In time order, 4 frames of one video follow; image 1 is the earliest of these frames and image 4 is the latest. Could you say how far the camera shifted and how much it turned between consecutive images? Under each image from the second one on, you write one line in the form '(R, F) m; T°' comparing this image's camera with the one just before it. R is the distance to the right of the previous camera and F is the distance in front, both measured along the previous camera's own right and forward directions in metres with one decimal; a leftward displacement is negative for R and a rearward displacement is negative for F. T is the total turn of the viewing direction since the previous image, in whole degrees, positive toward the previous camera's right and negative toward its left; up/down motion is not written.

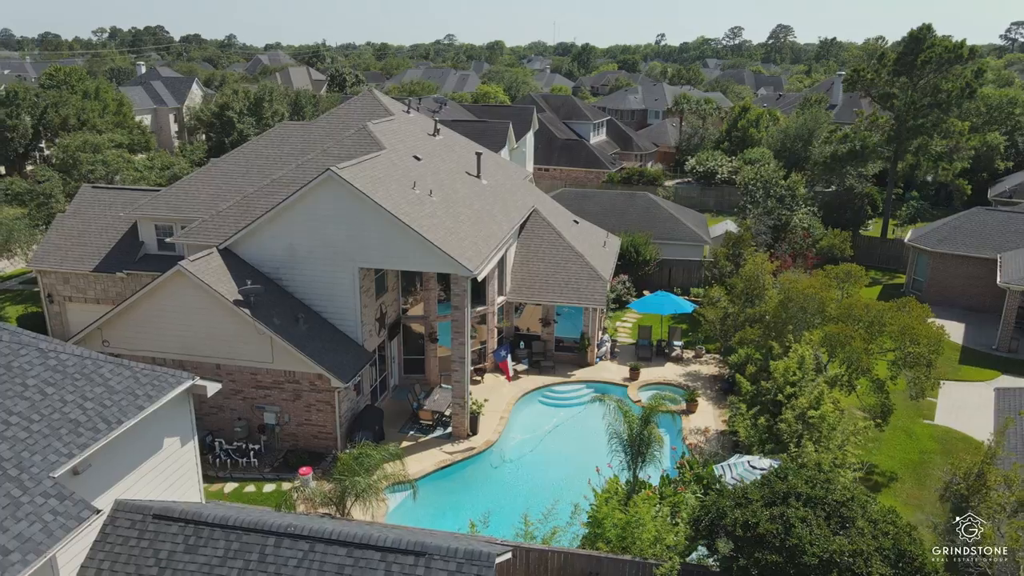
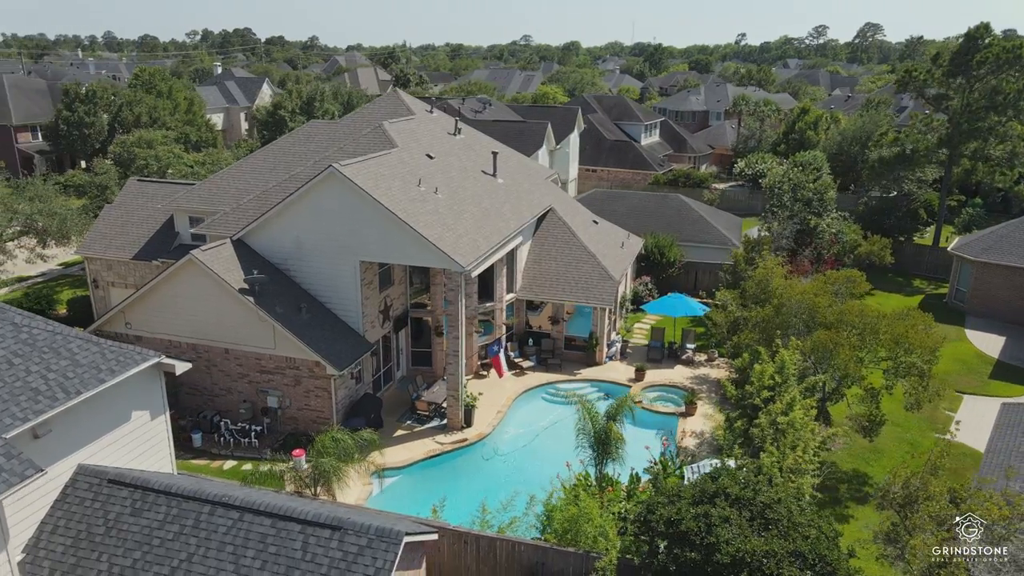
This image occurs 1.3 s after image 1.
(+2.3, -0.3) m; -6°
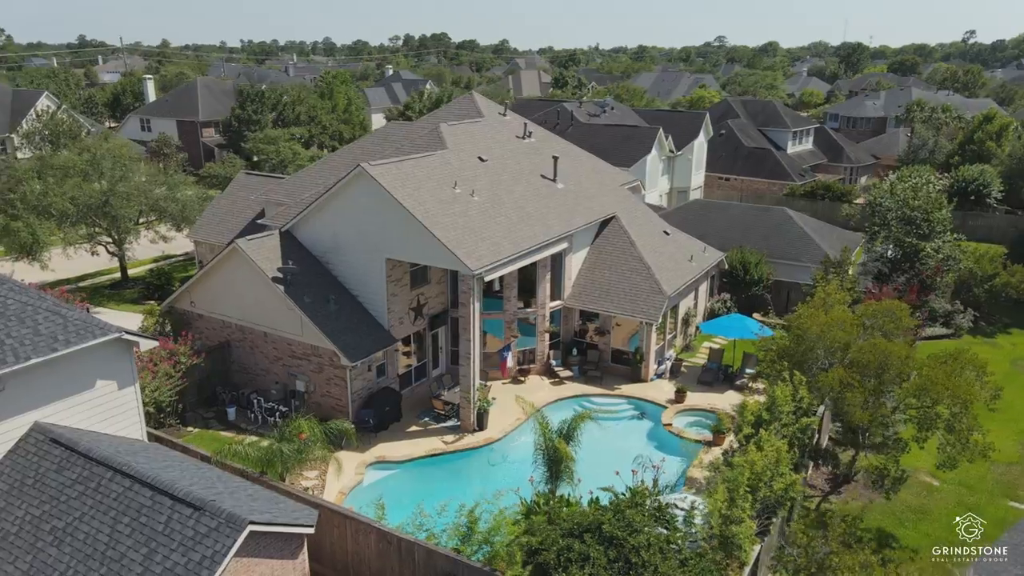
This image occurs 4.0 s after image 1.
(+4.8, +0.9) m; -14°
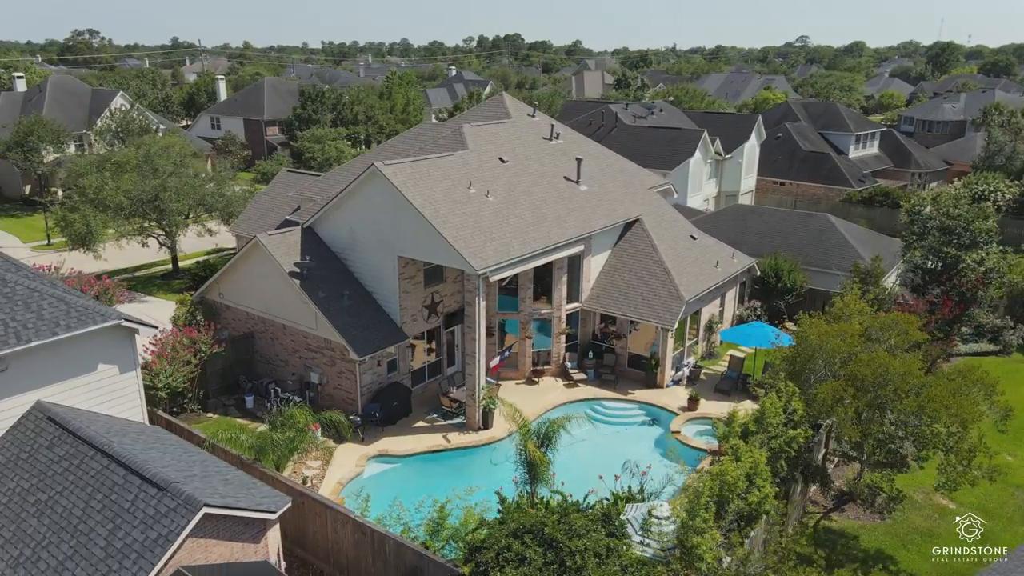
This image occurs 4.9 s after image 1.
(+1.9, 0.0) m; -5°
